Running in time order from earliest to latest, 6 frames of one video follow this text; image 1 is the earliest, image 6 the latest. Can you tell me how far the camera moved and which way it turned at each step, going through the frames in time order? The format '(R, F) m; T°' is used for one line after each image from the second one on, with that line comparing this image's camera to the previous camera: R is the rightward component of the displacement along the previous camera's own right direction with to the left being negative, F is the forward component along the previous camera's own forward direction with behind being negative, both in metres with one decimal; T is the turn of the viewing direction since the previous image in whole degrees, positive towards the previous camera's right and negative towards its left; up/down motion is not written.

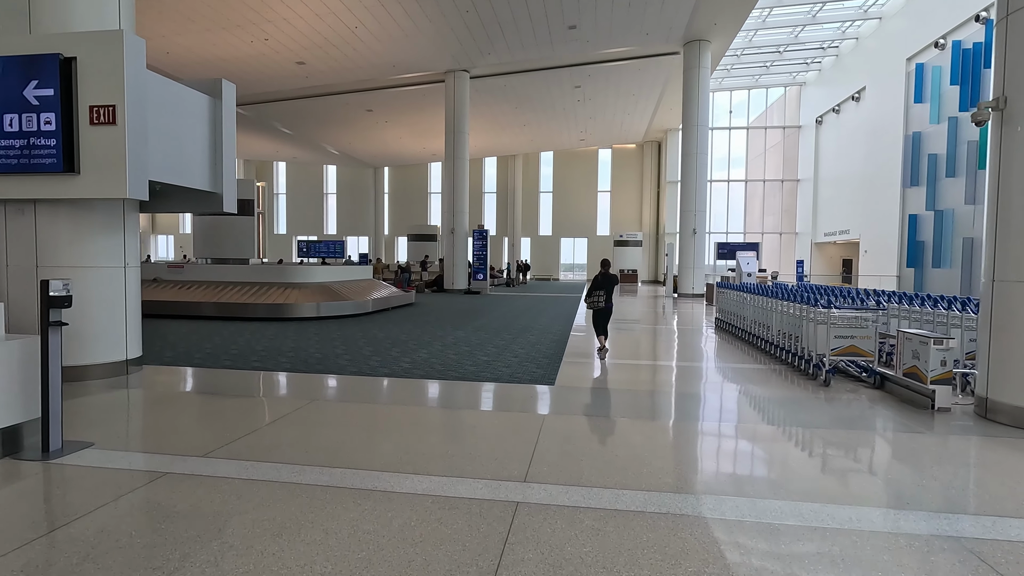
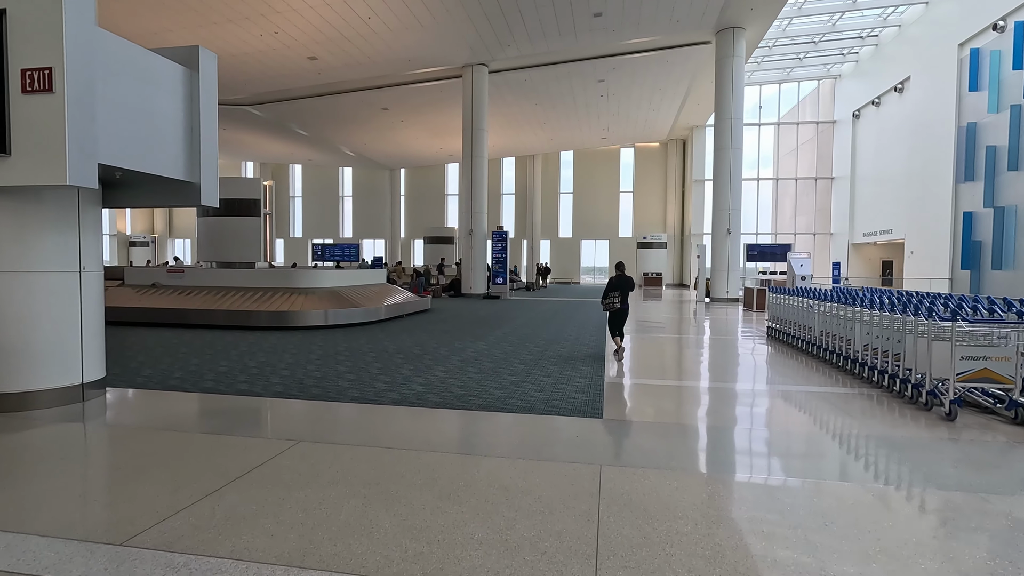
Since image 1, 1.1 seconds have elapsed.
(-0.1, +0.8) m; -2°
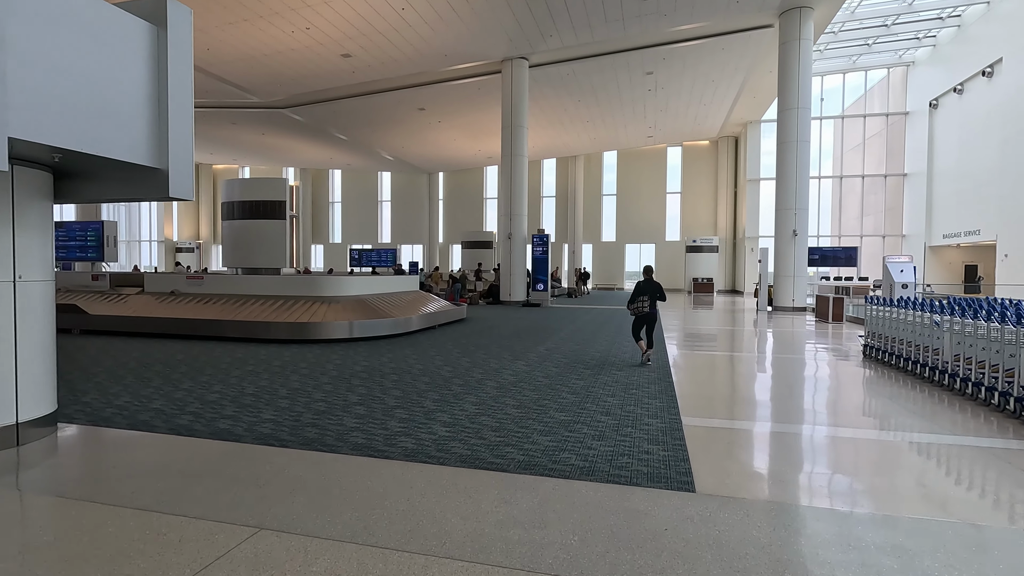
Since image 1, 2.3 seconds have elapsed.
(-0.1, +1.0) m; -4°
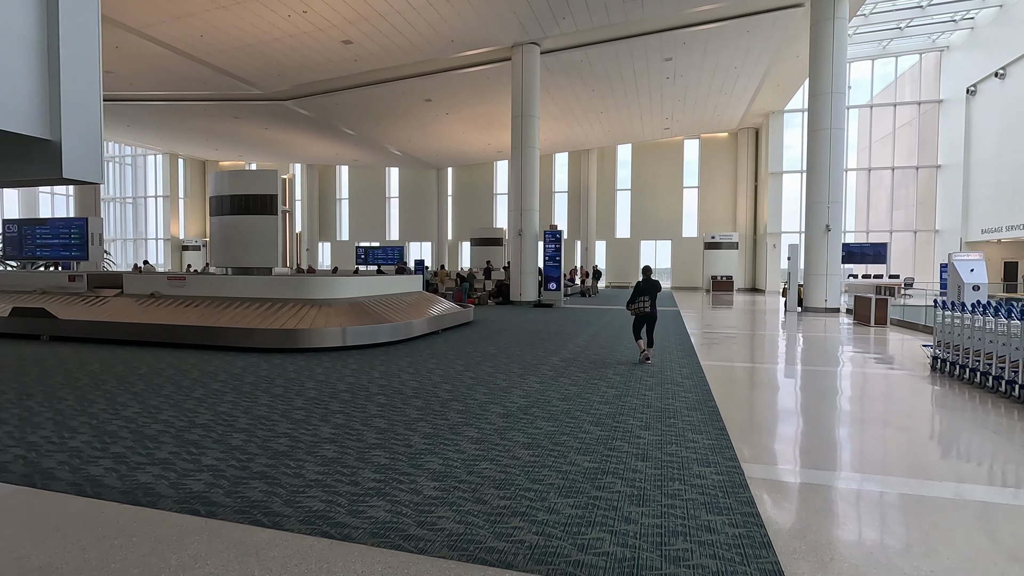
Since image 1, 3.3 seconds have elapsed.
(0.0, +0.8) m; -1°
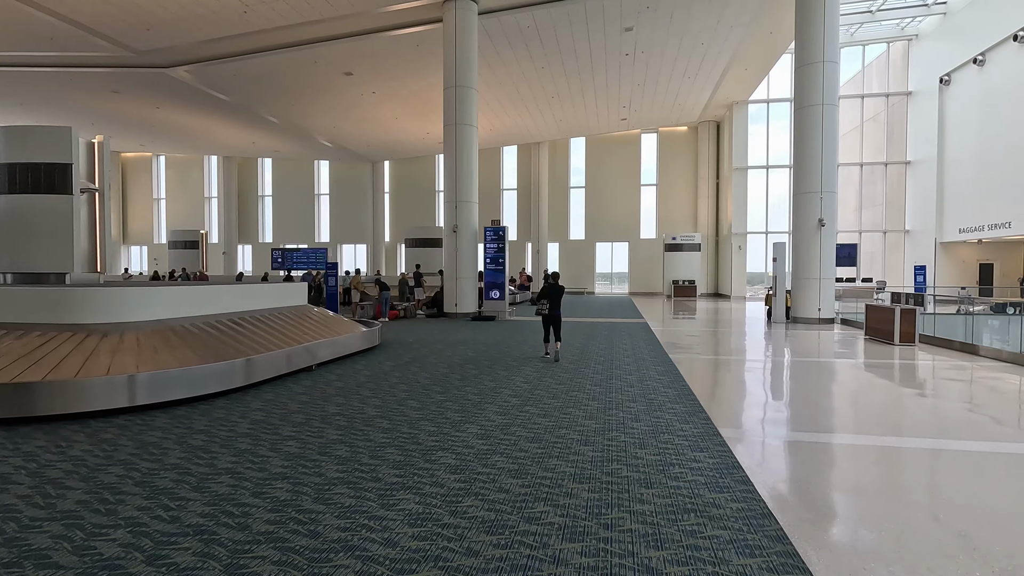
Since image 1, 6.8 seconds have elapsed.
(+0.5, +2.6) m; +5°
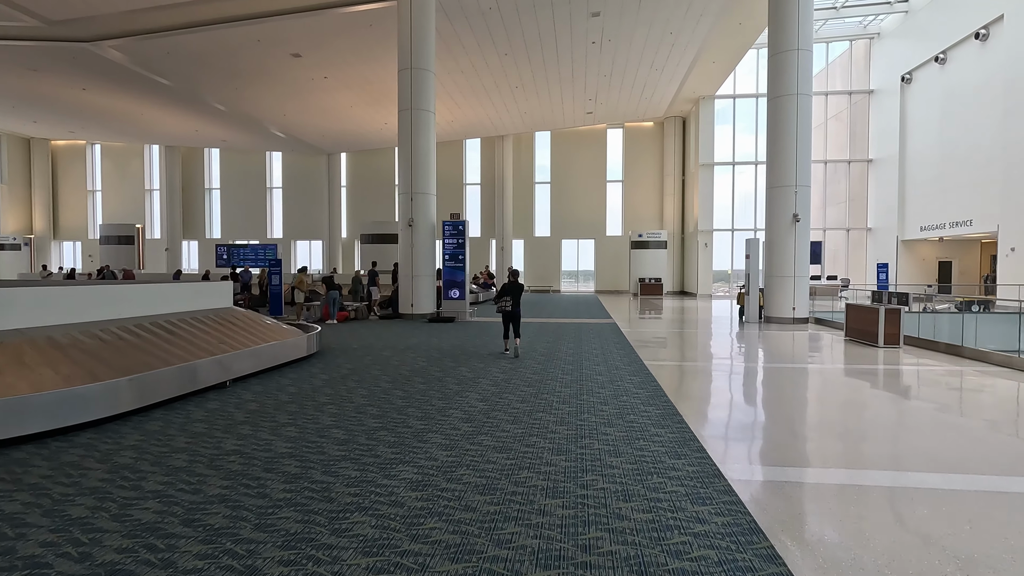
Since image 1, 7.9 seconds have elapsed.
(+0.1, +0.8) m; +4°
